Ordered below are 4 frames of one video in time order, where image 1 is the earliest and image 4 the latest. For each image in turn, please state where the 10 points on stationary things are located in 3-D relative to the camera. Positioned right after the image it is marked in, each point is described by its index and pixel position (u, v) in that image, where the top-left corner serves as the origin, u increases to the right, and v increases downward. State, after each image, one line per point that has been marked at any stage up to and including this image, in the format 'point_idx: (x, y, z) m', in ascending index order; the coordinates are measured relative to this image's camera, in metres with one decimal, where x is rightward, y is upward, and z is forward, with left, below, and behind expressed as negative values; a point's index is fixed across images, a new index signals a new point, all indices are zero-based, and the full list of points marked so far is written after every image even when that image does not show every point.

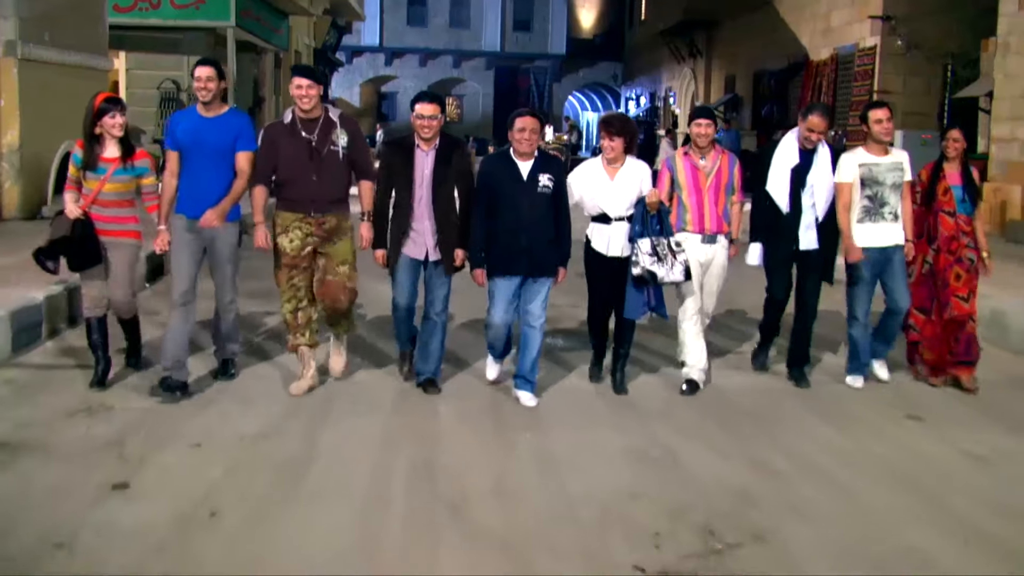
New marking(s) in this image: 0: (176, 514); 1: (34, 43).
0: (-1.3, -0.9, +4.2) m
1: (-5.0, +2.6, +11.3) m
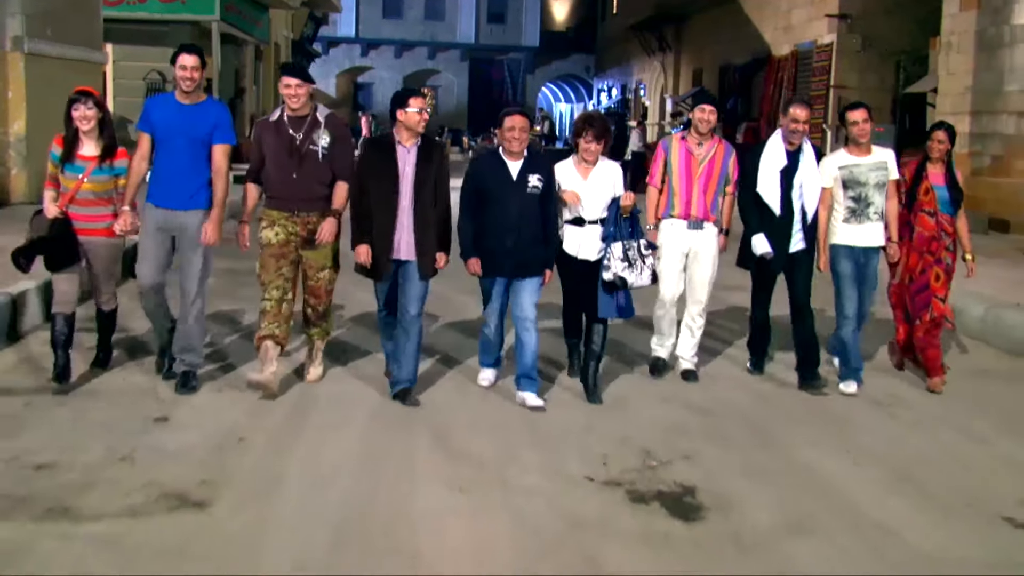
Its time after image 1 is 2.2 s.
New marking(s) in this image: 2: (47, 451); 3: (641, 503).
0: (-1.4, -0.7, +5.1) m
1: (-5.3, +2.8, +12.1) m
2: (-2.0, -0.7, +4.8) m
3: (+0.5, -0.9, +4.5) m
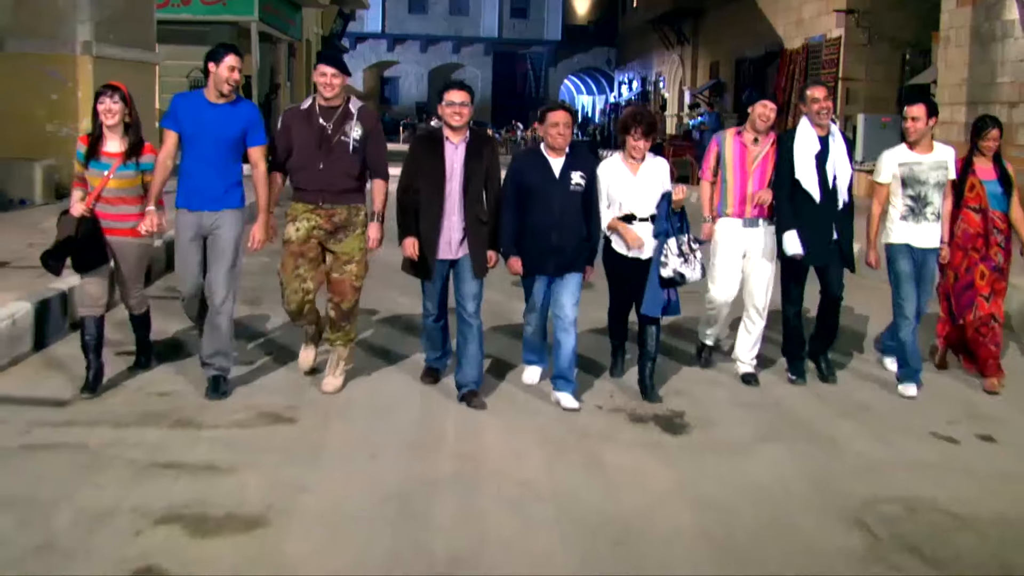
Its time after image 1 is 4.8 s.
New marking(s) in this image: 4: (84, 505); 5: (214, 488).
0: (-1.3, -0.5, +6.2) m
1: (-5.0, +3.0, +13.3) m
2: (-1.9, -0.5, +5.9) m
3: (+0.7, -0.7, +5.6) m
4: (-1.6, -0.8, +4.0) m
5: (-1.2, -0.8, +4.3) m
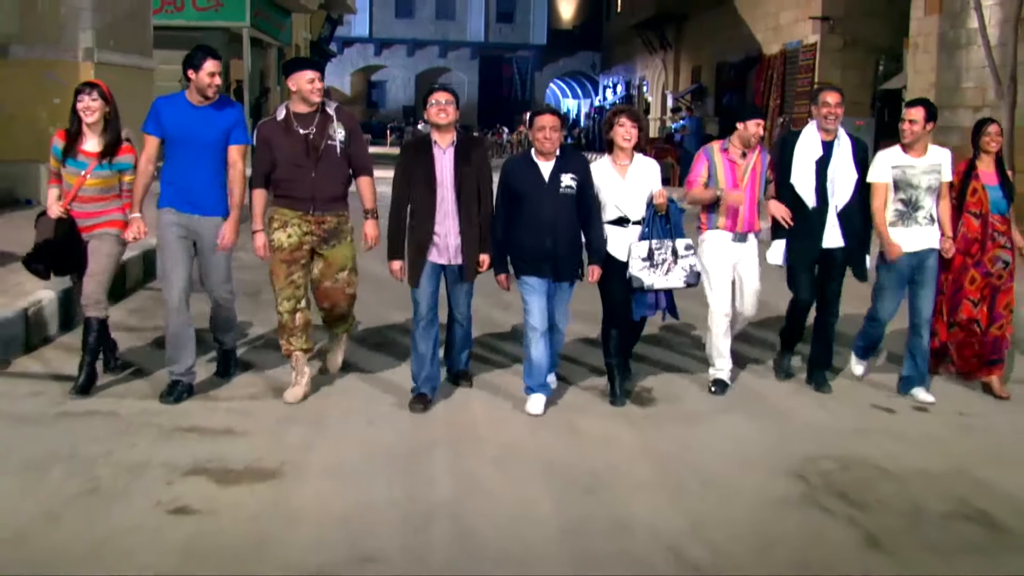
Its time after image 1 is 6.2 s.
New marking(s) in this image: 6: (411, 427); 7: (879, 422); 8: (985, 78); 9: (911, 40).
0: (-1.4, -0.5, +6.8) m
1: (-5.2, +3.1, +13.8) m
2: (-2.0, -0.5, +6.5) m
3: (+0.6, -0.6, +6.2) m
4: (-1.7, -0.7, +4.6) m
5: (-1.3, -0.7, +4.9) m
6: (-0.5, -0.7, +5.5) m
7: (+2.0, -0.7, +5.8) m
8: (+6.4, +2.8, +14.6) m
9: (+6.1, +3.8, +16.7) m
